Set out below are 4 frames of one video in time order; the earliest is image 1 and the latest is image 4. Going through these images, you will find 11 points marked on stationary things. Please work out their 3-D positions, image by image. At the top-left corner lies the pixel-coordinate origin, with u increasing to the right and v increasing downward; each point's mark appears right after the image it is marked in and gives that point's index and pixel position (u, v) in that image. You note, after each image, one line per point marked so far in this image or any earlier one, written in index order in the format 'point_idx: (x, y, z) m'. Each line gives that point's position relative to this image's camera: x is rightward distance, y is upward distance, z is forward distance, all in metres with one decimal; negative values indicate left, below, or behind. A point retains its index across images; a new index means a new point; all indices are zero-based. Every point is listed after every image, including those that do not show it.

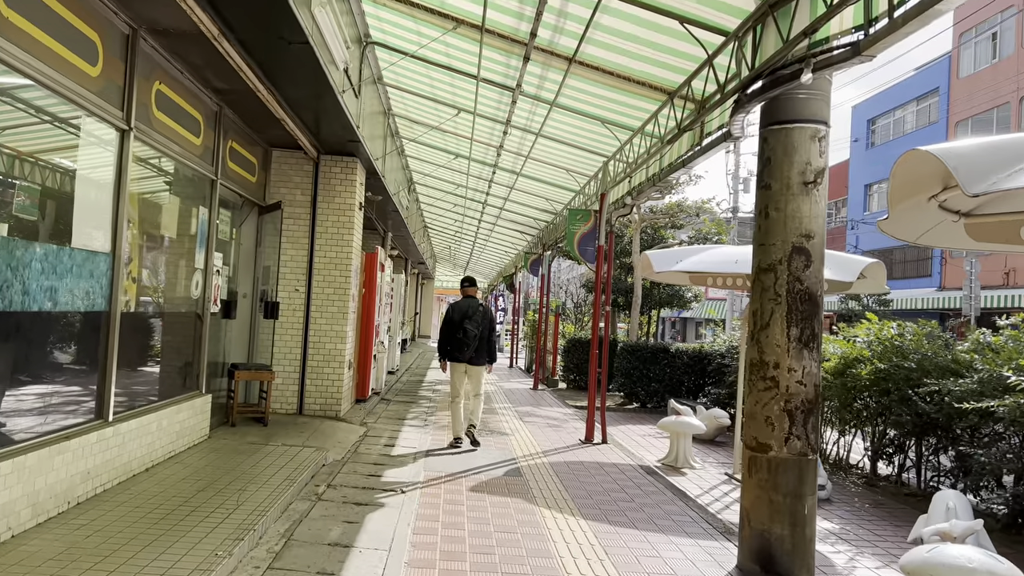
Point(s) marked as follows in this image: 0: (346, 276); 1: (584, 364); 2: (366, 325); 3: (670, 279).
0: (-1.6, +0.1, +7.9) m
1: (+1.4, -1.5, +16.2) m
2: (-1.6, -0.4, +9.0) m
3: (+1.7, +0.1, +8.8) m
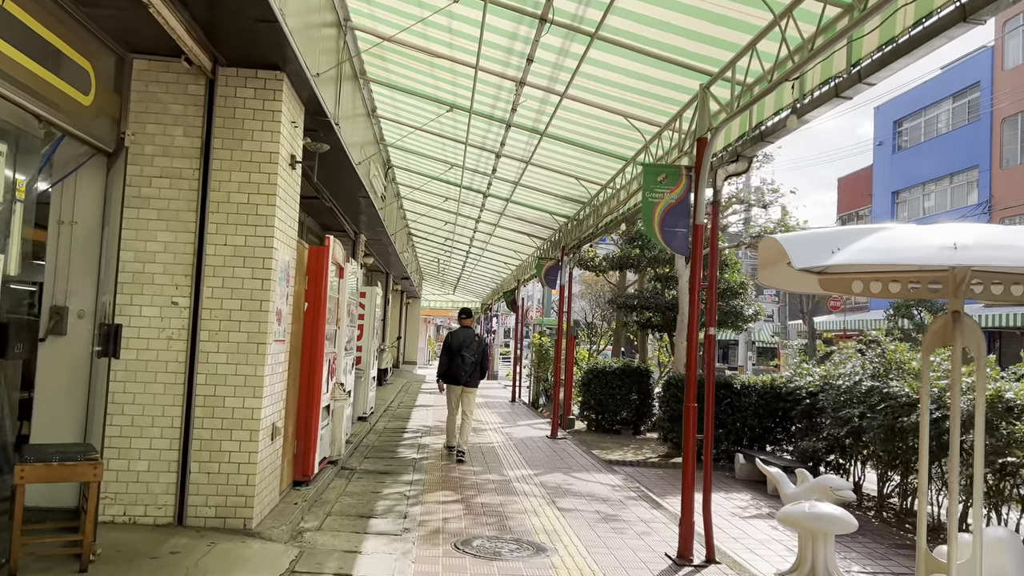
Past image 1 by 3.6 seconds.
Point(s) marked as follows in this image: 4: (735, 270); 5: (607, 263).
0: (-1.4, +0.1, +4.5) m
1: (+1.5, -1.8, +12.9) m
2: (-1.4, -0.5, +5.7) m
3: (+1.9, 0.0, +5.5) m
4: (+3.3, +0.3, +12.1) m
5: (+1.6, +0.4, +13.5) m
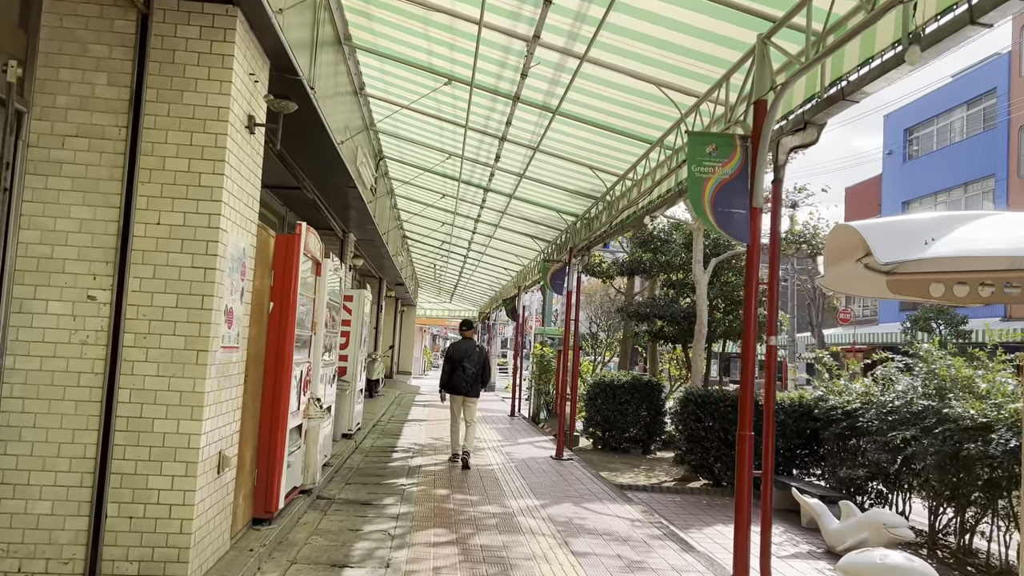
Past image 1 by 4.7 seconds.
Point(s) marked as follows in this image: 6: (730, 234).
0: (-1.3, +0.1, +3.5) m
1: (+1.5, -1.9, +11.9) m
2: (-1.3, -0.5, +4.7) m
3: (+1.9, 0.0, +4.6) m
4: (+3.3, +0.2, +11.1) m
5: (+1.6, +0.3, +12.5) m
6: (+1.0, +0.2, +3.9) m
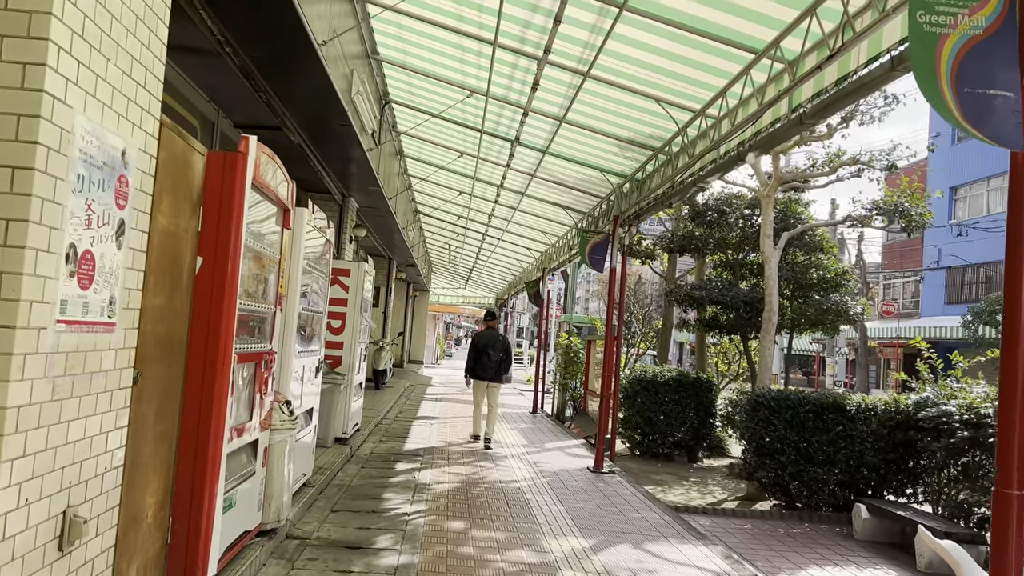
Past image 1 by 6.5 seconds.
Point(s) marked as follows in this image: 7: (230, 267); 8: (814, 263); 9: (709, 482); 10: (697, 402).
0: (-1.1, +0.3, +1.8) m
1: (+1.8, -1.6, +10.2) m
2: (-1.1, -0.3, +3.0) m
3: (+2.2, +0.2, +2.8) m
4: (+3.6, +0.4, +9.4) m
5: (+1.9, +0.5, +10.8) m
6: (+1.2, +0.4, +2.2) m
7: (-1.1, +0.1, +3.0) m
8: (+3.4, +0.3, +9.2) m
9: (+2.2, -2.2, +9.3) m
10: (+2.3, -1.4, +10.2) m
